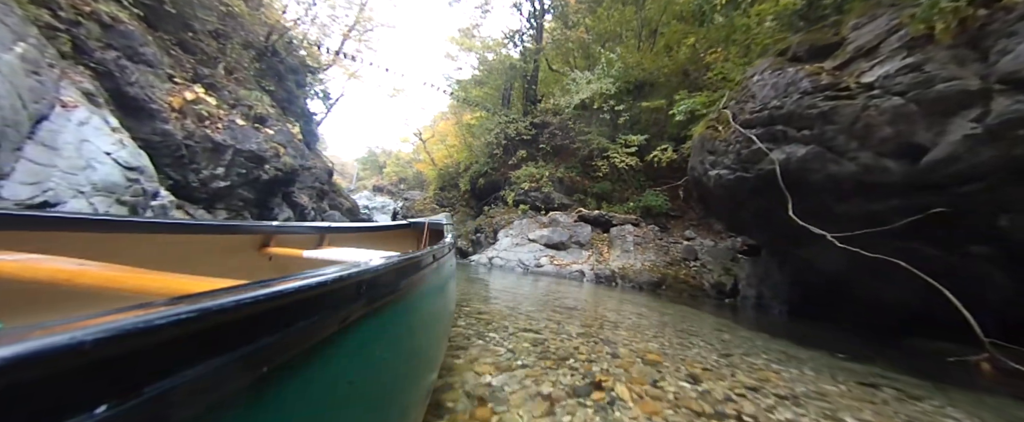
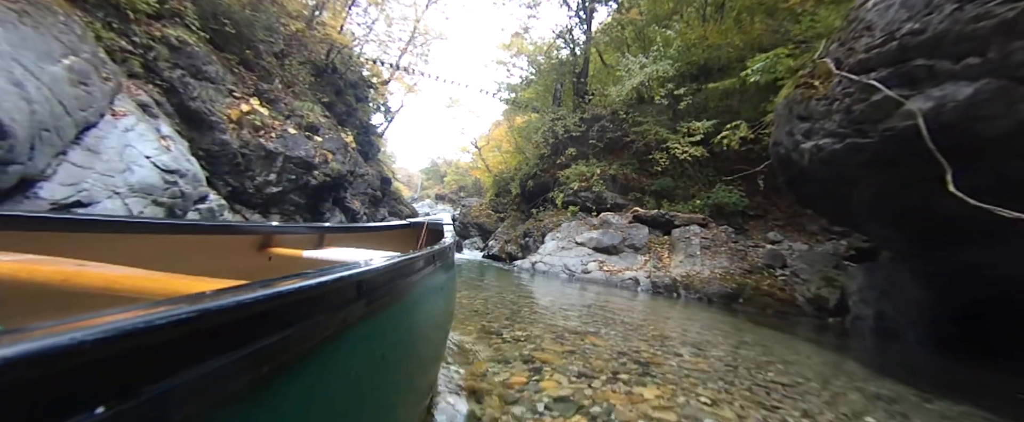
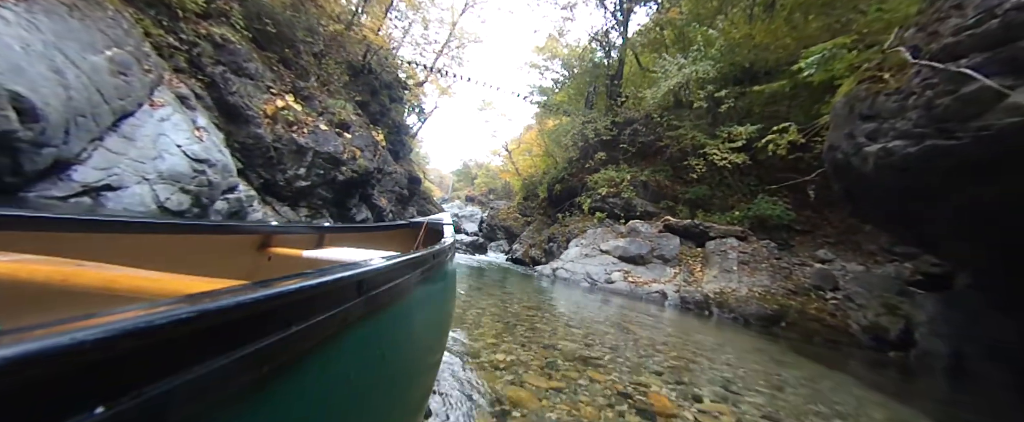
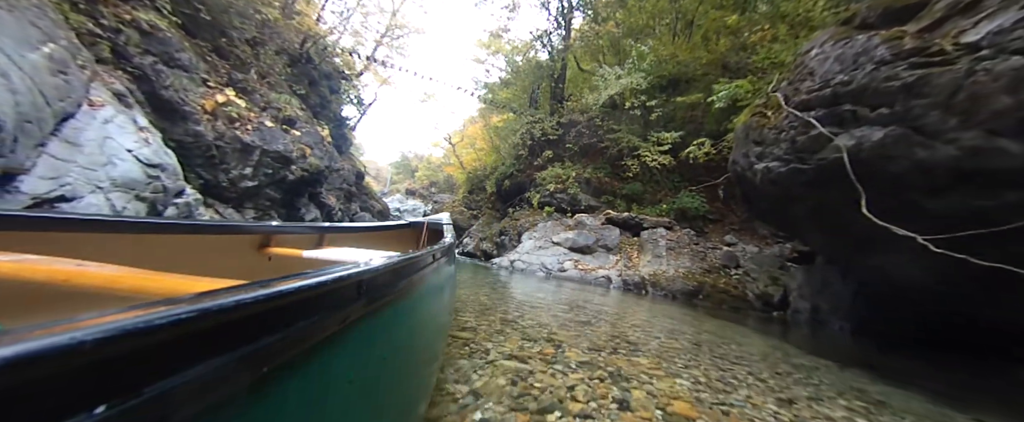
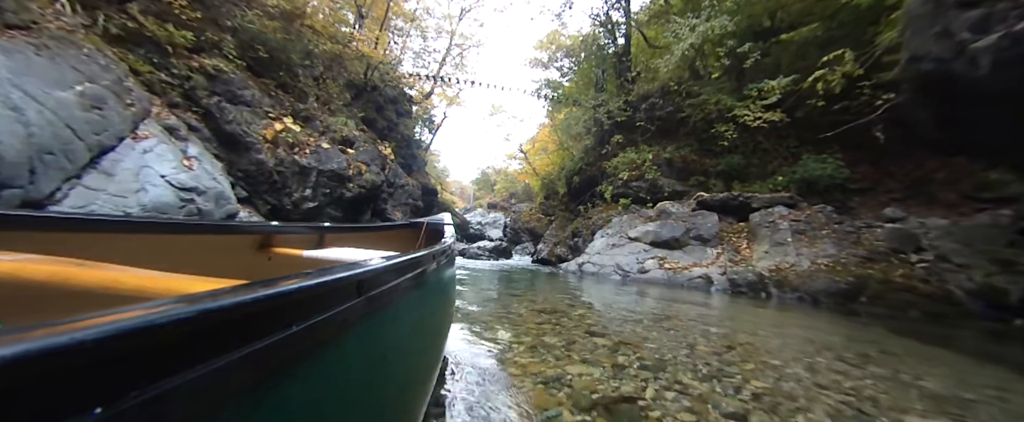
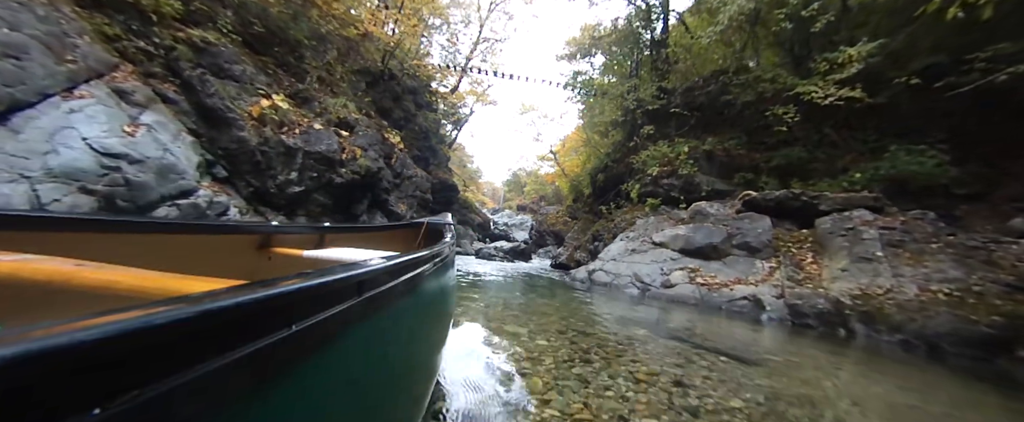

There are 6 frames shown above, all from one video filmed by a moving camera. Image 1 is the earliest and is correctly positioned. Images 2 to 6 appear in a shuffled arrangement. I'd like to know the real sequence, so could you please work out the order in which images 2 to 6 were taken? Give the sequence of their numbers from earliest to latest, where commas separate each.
4, 2, 3, 5, 6
